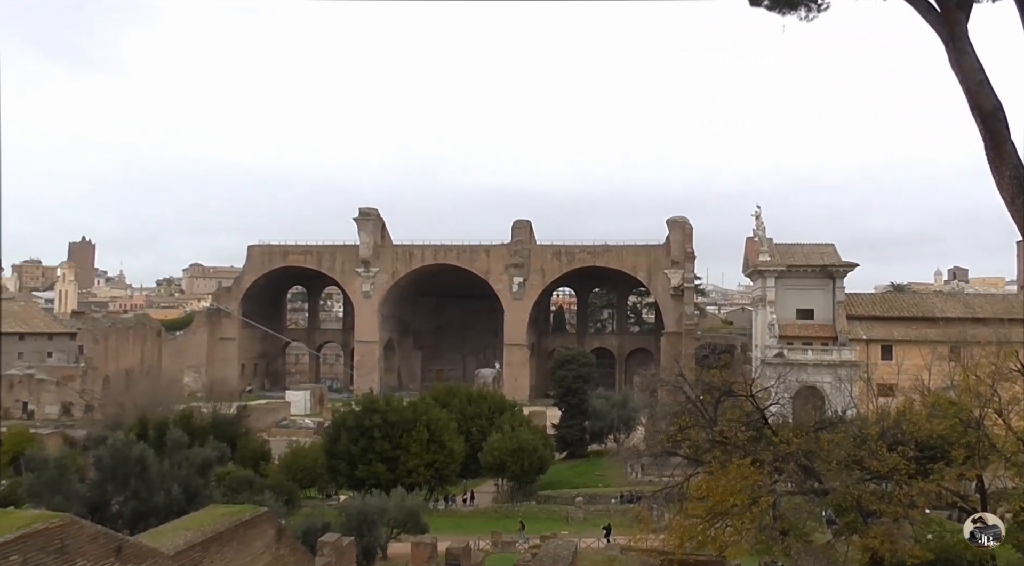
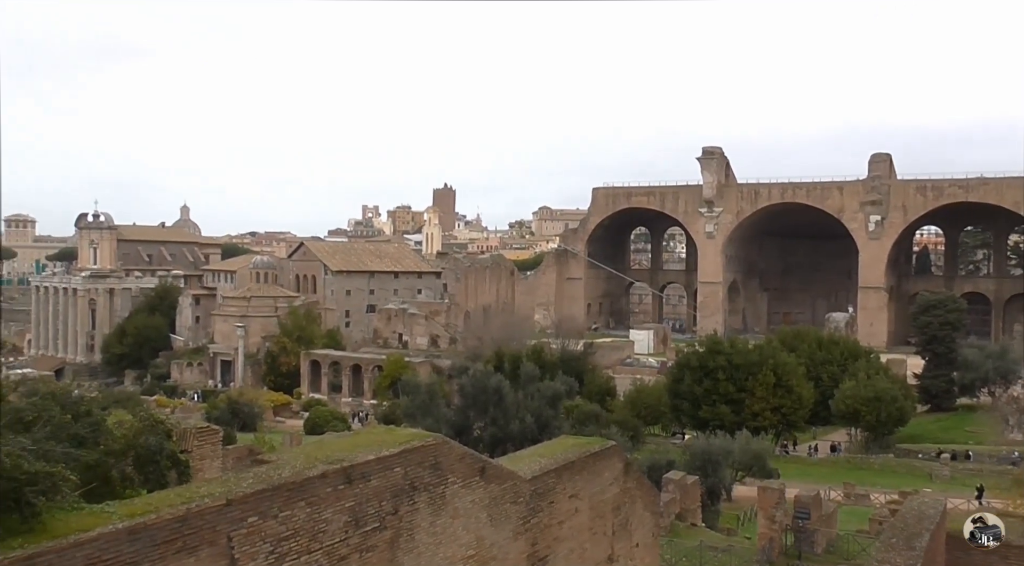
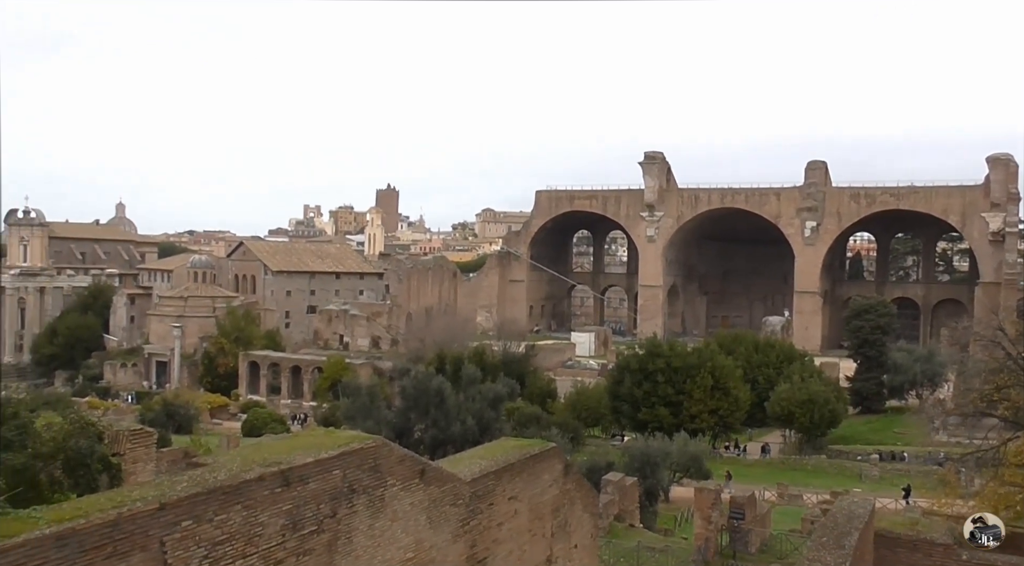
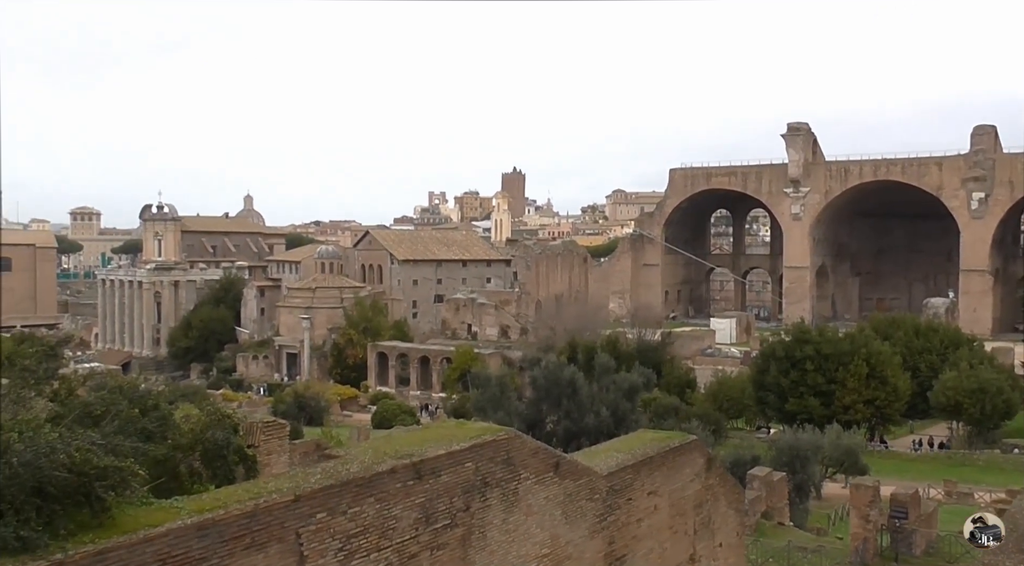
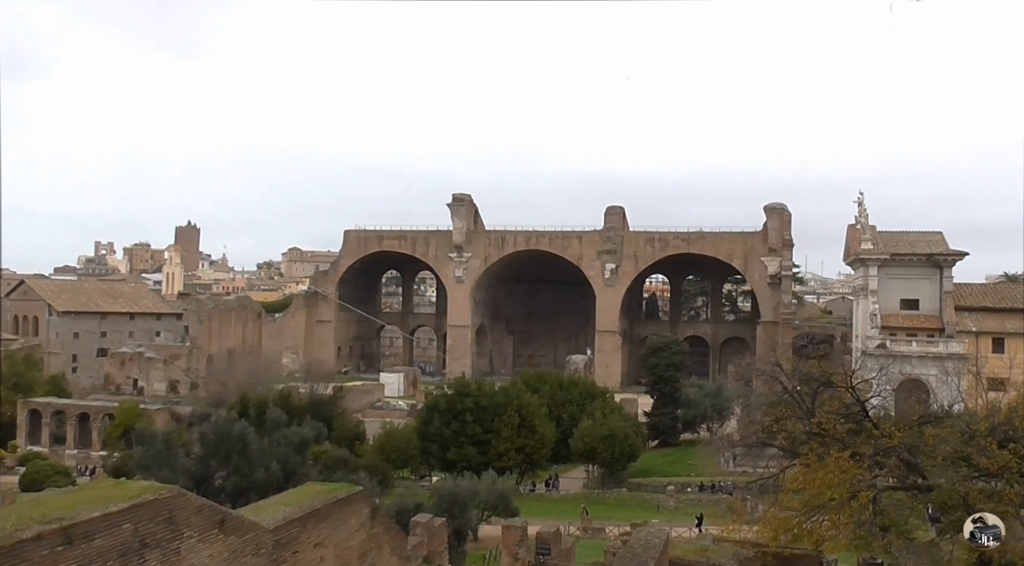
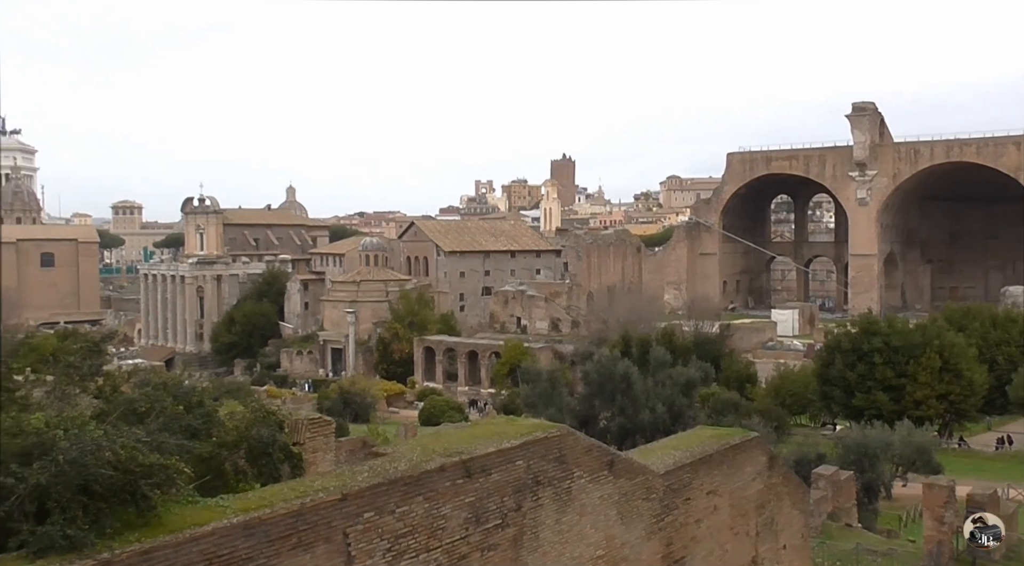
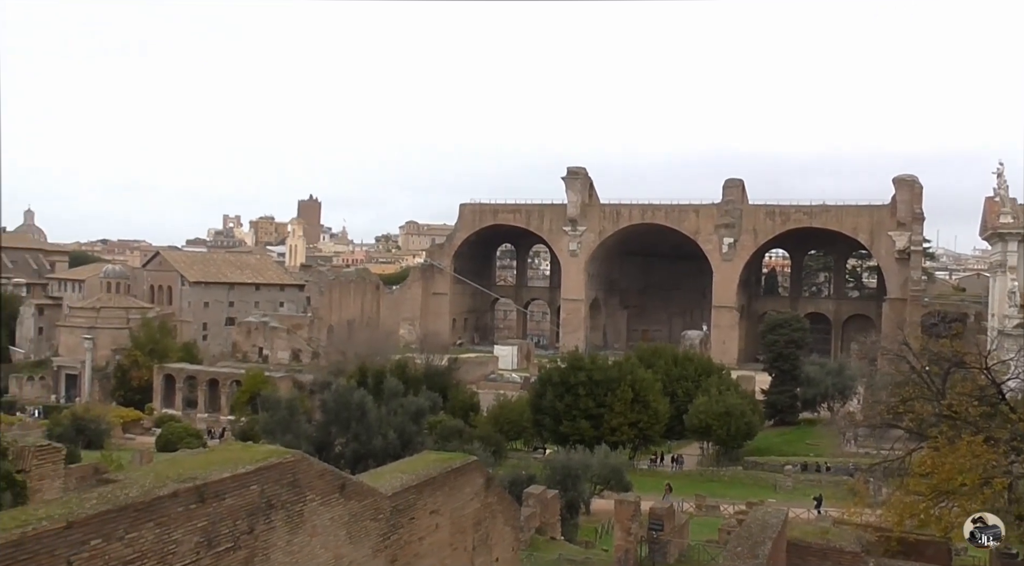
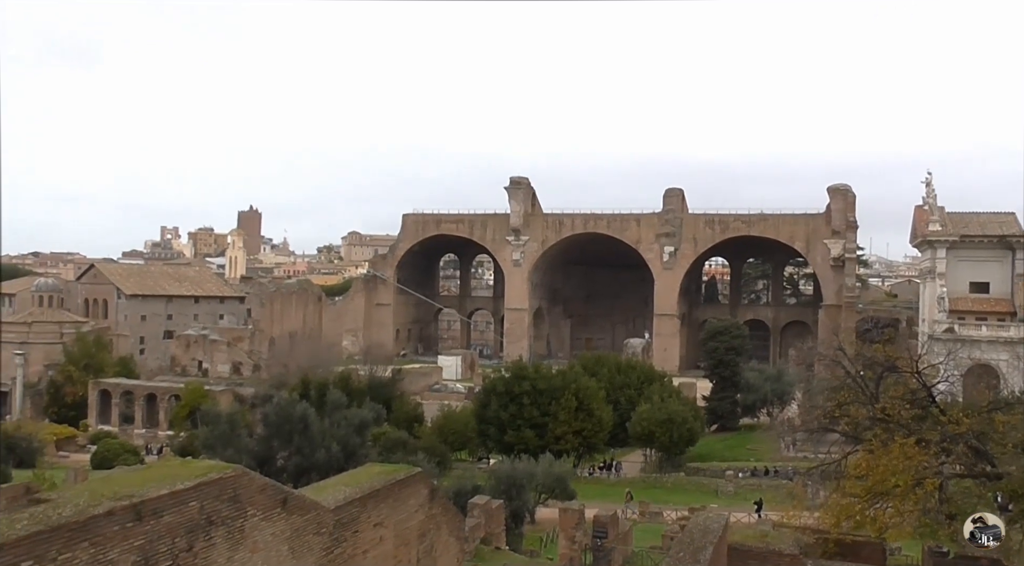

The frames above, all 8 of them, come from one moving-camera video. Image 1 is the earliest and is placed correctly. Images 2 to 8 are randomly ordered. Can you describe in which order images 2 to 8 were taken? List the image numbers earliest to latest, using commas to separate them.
5, 8, 7, 3, 2, 4, 6
